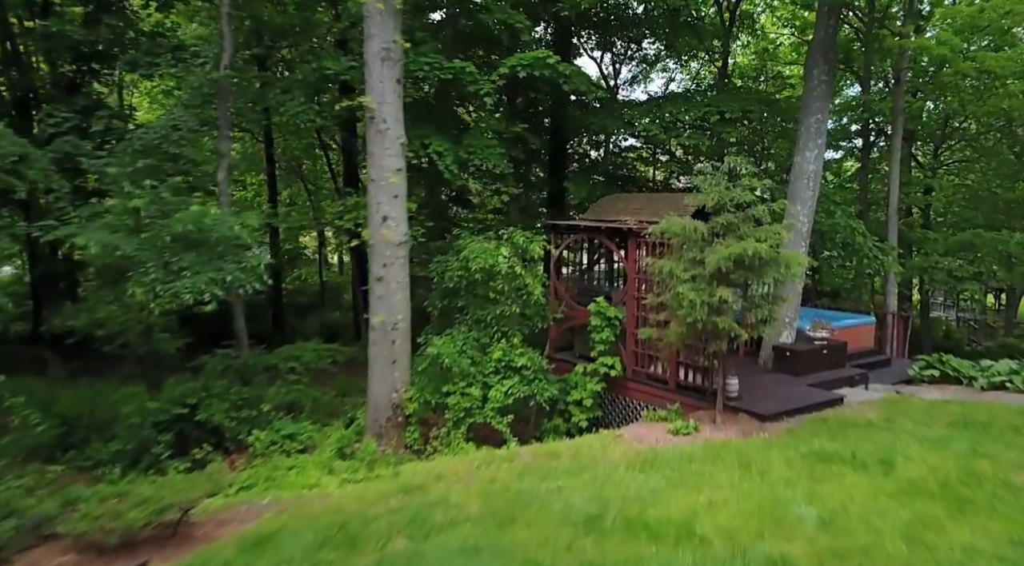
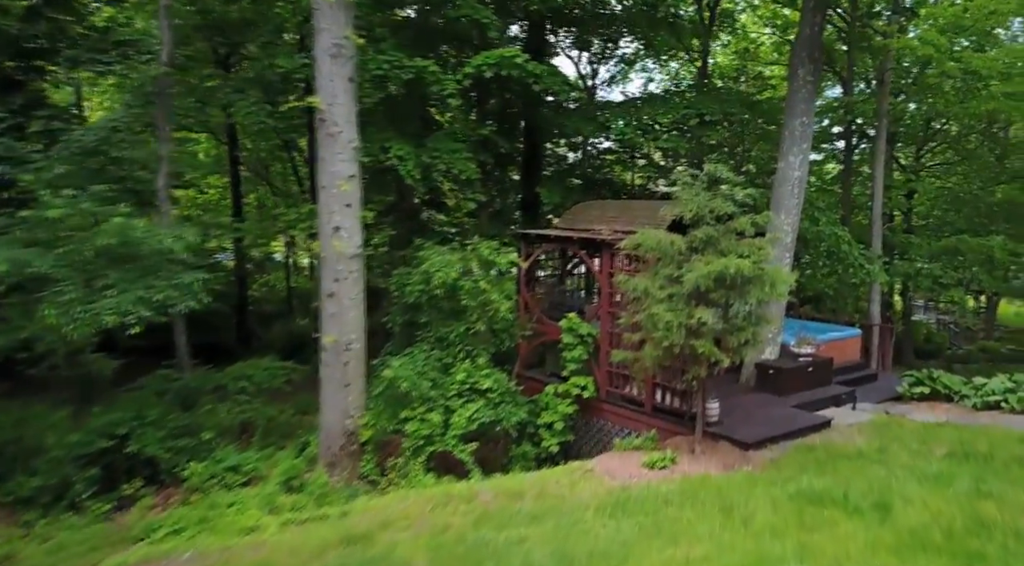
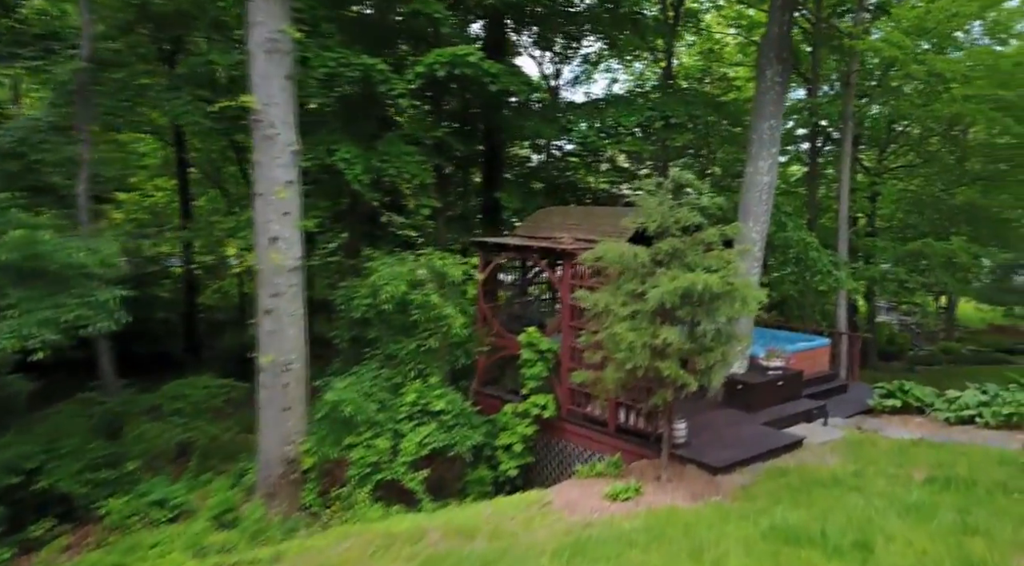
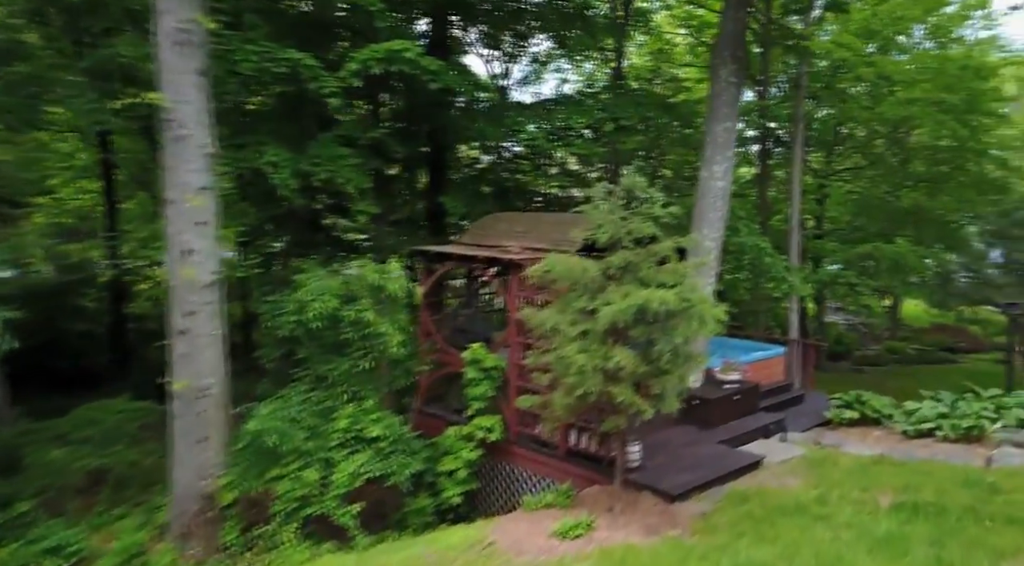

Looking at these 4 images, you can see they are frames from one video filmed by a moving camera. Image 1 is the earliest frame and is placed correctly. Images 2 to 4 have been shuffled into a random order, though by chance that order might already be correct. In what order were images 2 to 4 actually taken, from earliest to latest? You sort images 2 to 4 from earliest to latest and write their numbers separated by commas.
2, 3, 4
